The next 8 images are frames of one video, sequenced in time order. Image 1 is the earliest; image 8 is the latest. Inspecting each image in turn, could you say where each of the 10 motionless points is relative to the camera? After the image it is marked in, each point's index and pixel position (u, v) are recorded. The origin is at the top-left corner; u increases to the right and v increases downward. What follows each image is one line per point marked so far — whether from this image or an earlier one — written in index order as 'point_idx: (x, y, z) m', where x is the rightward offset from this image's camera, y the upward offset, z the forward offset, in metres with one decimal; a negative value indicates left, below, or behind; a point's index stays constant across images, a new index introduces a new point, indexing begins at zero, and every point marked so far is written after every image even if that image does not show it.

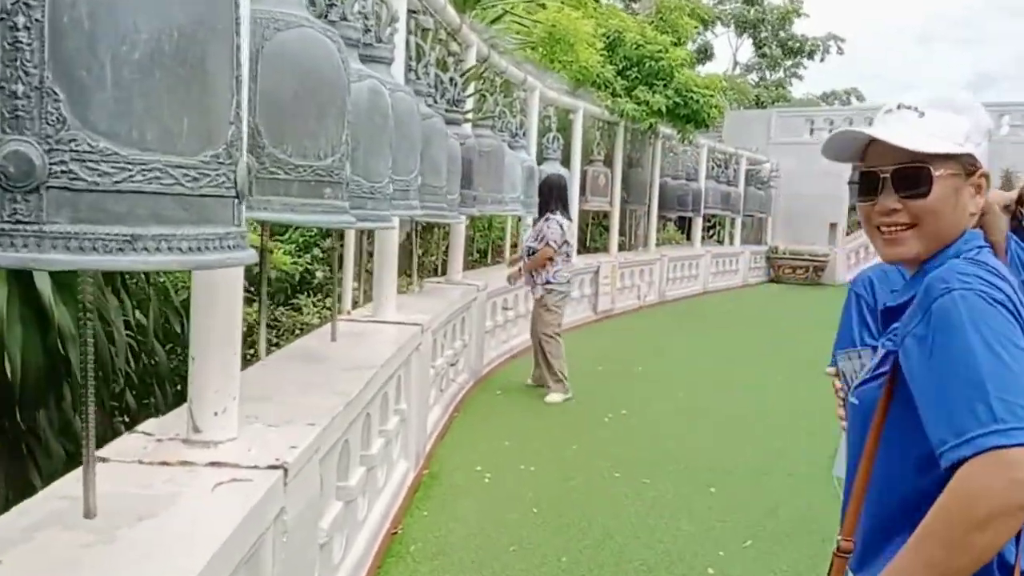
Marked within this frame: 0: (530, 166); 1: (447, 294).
0: (+0.1, +1.0, +6.5) m
1: (-0.4, 0.0, +4.9) m
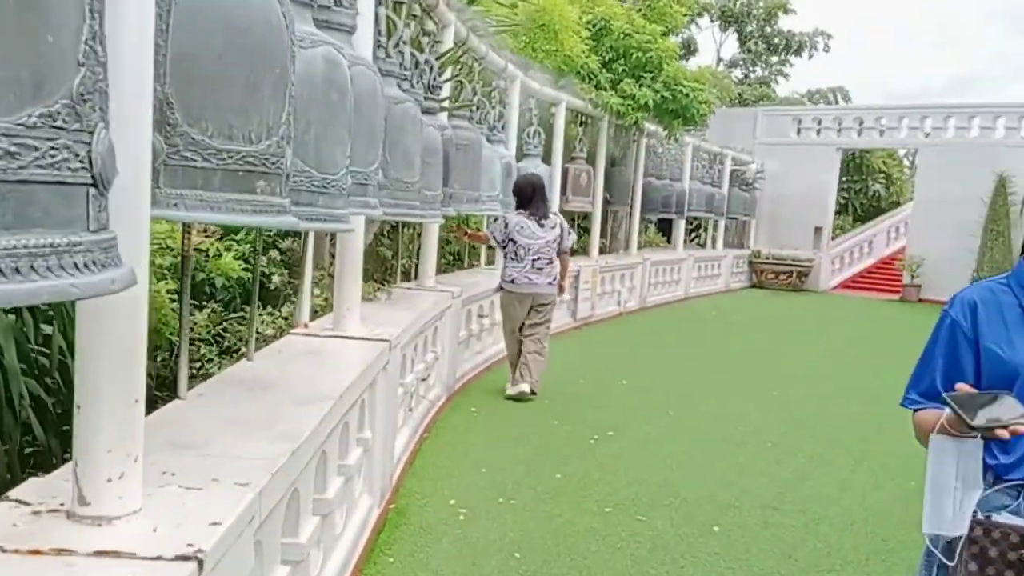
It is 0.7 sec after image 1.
0: (0.0, +1.0, +6.0) m
1: (-0.5, -0.1, +4.5) m
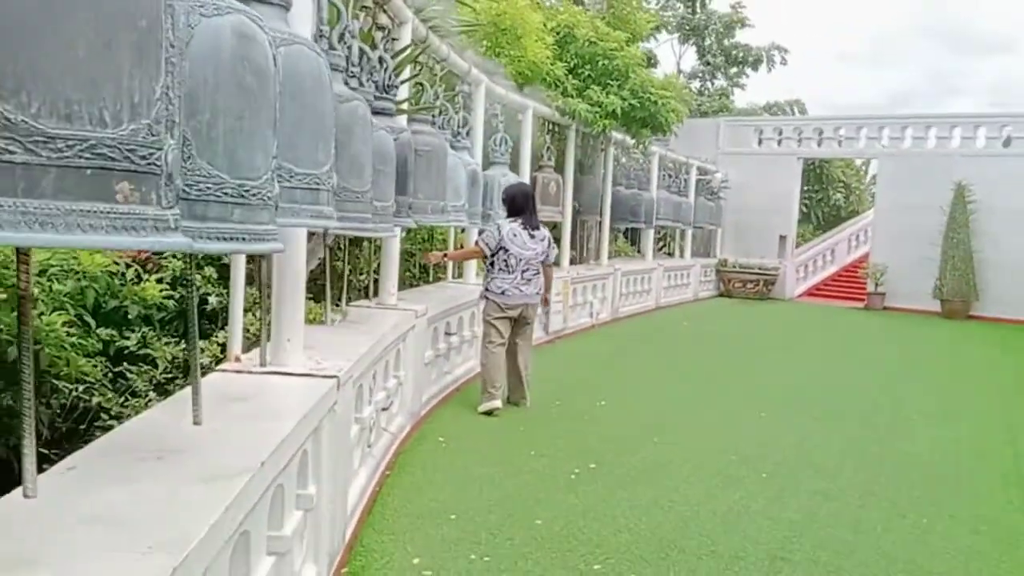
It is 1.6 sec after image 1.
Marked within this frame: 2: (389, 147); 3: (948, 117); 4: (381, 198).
0: (-0.3, +0.9, +5.6) m
1: (-0.7, -0.2, +4.0) m
2: (-0.6, +0.6, +3.5) m
3: (+8.0, +3.1, +13.7) m
4: (-0.6, +0.4, +3.4) m
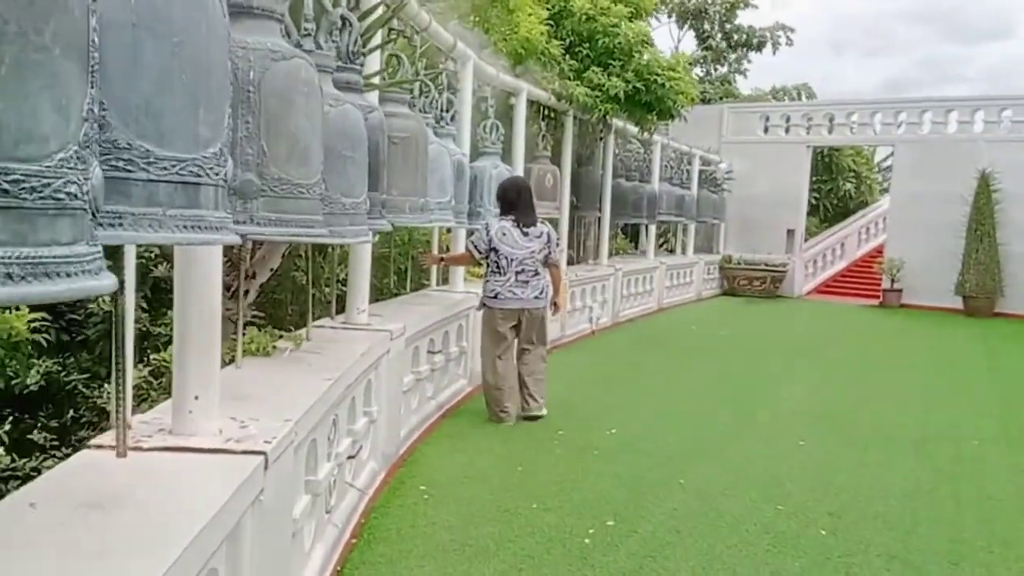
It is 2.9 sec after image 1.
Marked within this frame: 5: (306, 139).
0: (-0.3, +0.8, +4.8) m
1: (-0.7, -0.3, +3.2) m
2: (-0.6, +0.6, +2.7) m
3: (+7.8, +3.2, +13.0) m
4: (-0.6, +0.3, +2.6) m
5: (-0.6, +0.4, +2.2) m
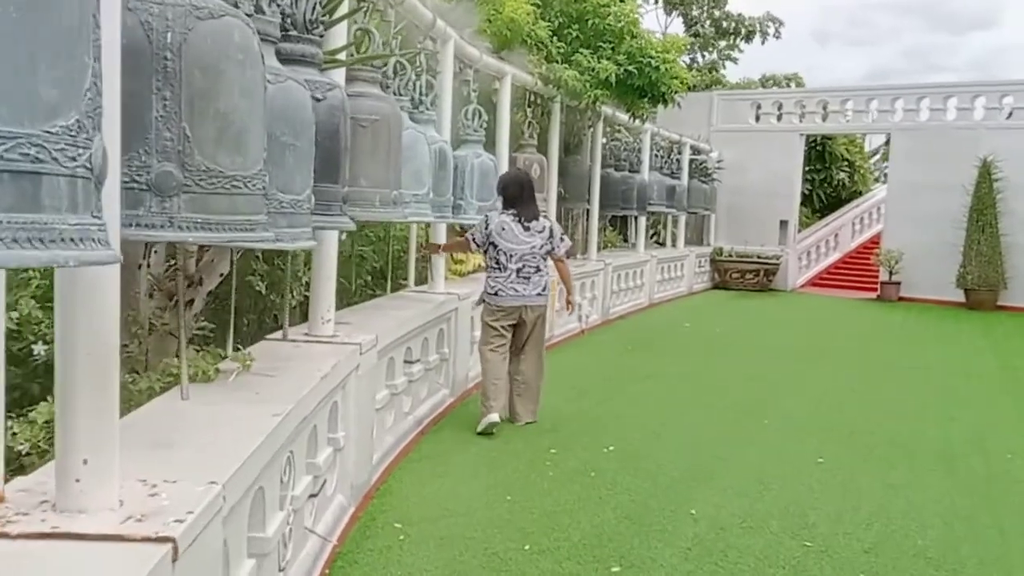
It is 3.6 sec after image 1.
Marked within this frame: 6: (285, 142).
0: (-0.4, +0.8, +4.3) m
1: (-0.7, -0.3, +2.8) m
2: (-0.6, +0.5, +2.2) m
3: (+7.6, +3.3, +12.6) m
4: (-0.6, +0.3, +2.2) m
5: (-0.6, +0.4, +1.7) m
6: (-0.6, +0.4, +2.2) m
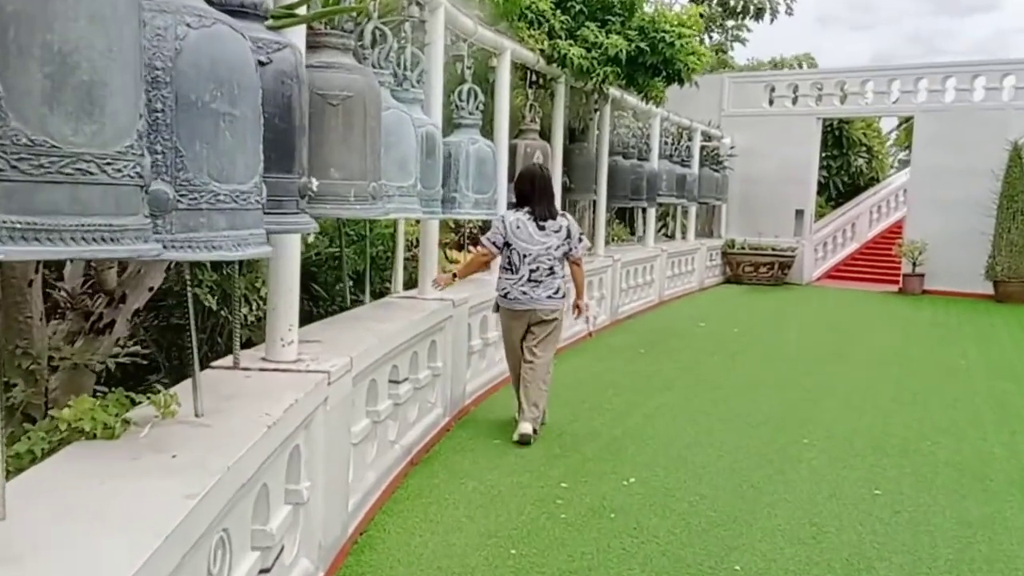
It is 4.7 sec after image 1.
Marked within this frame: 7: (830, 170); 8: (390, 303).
0: (-0.4, +0.8, +3.7) m
1: (-0.7, -0.3, +2.1) m
2: (-0.6, +0.5, +1.6) m
3: (+7.5, +3.5, +12.0) m
4: (-0.6, +0.2, +1.5) m
5: (-0.6, +0.3, +1.1) m
6: (-0.6, +0.4, +1.5) m
7: (+6.4, +2.4, +15.5) m
8: (-0.7, -0.1, +4.2) m
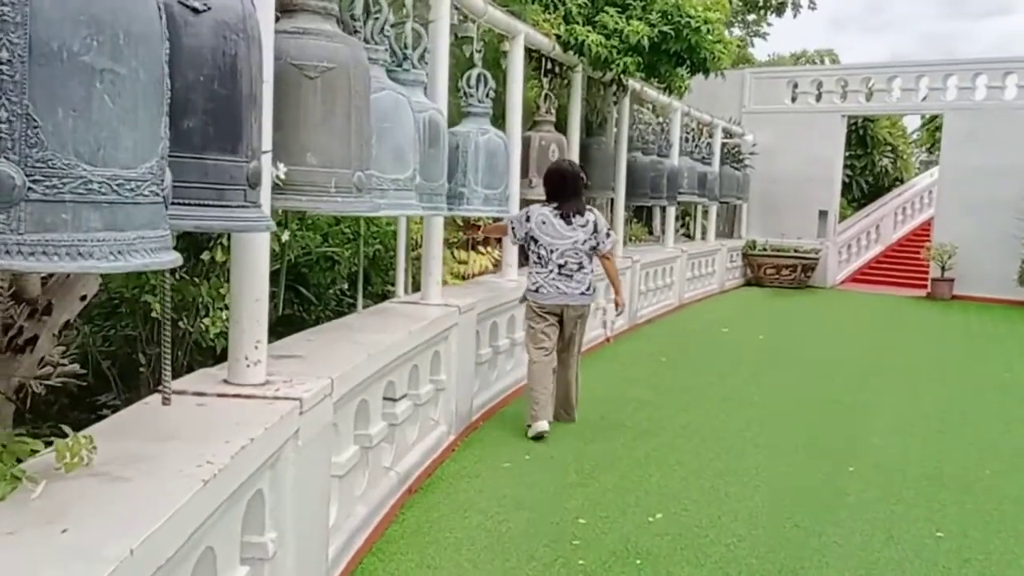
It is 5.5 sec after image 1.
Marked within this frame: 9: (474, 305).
0: (-0.3, +0.7, +3.3) m
1: (-0.7, -0.4, +1.7) m
2: (-0.6, +0.4, +1.1) m
3: (+7.7, +3.4, +11.4) m
4: (-0.6, +0.2, +1.1) m
5: (-0.6, +0.3, +0.6) m
6: (-0.6, +0.3, +1.1) m
7: (+6.6, +2.3, +14.9) m
8: (-0.6, -0.1, +3.8) m
9: (-0.2, -0.1, +4.3) m
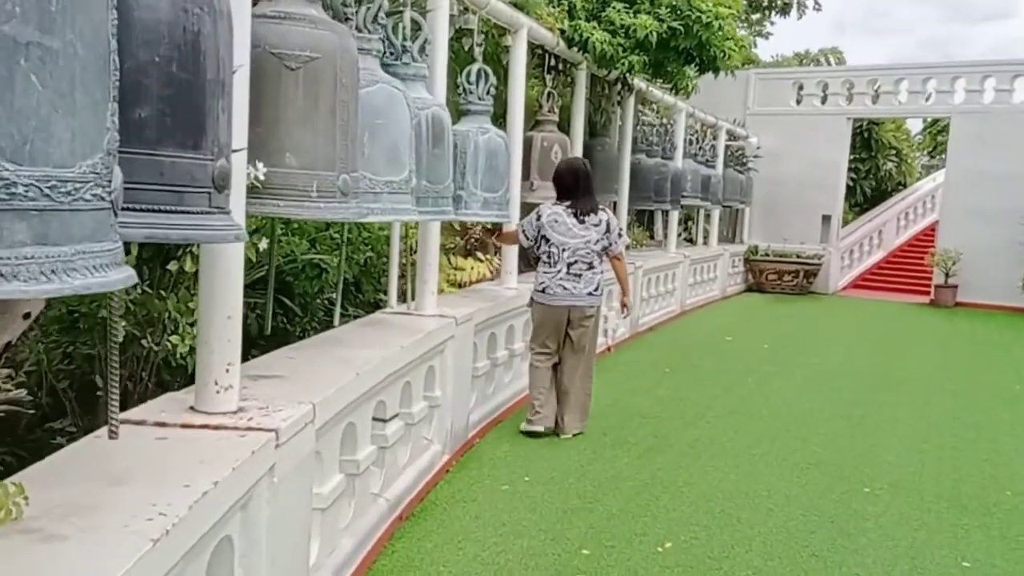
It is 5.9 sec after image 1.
0: (-0.3, +0.7, +3.0) m
1: (-0.7, -0.4, +1.5) m
2: (-0.6, +0.4, +0.9) m
3: (+7.7, +3.3, +11.2) m
4: (-0.6, +0.2, +0.9) m
5: (-0.6, +0.2, +0.4) m
6: (-0.6, +0.3, +0.9) m
7: (+6.6, +2.2, +14.7) m
8: (-0.6, -0.2, +3.6) m
9: (-0.2, -0.1, +4.1) m
